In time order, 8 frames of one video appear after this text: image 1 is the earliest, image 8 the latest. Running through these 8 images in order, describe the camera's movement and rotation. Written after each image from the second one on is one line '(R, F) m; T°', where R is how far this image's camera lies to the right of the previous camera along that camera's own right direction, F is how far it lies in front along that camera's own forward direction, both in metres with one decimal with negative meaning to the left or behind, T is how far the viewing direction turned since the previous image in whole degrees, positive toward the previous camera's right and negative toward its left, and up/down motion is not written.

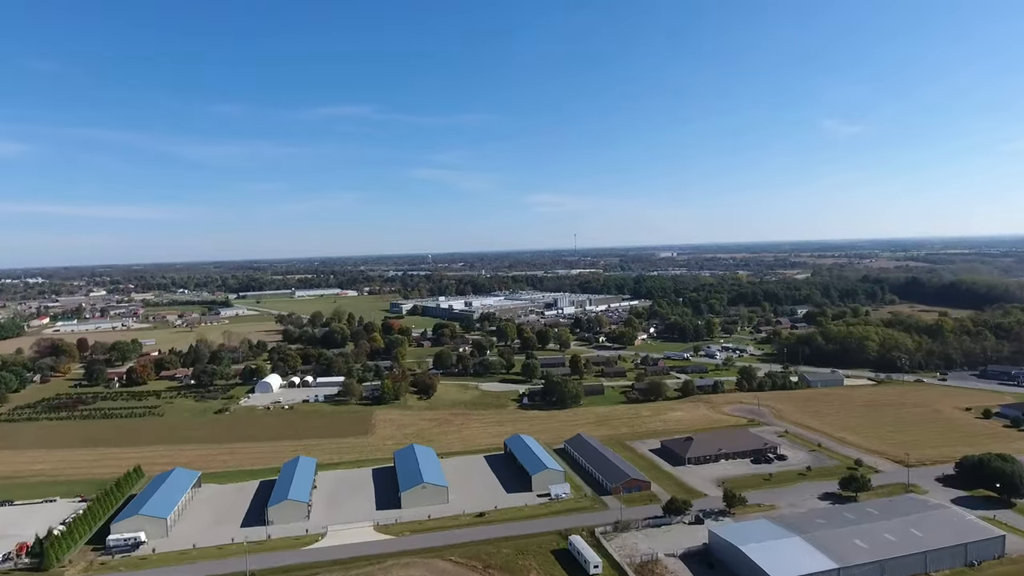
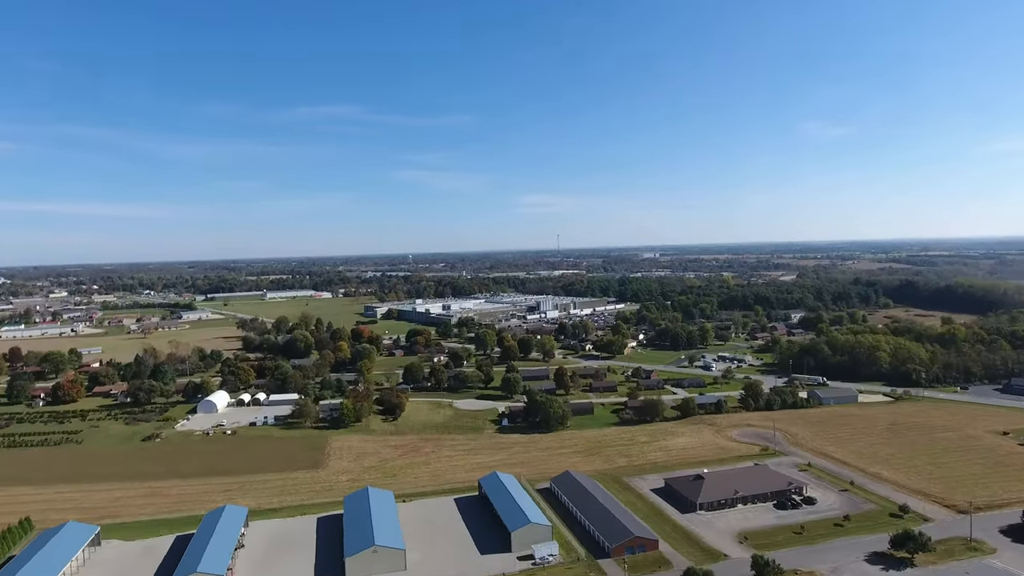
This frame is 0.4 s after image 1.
(+0.2, +4.6) m; +2°
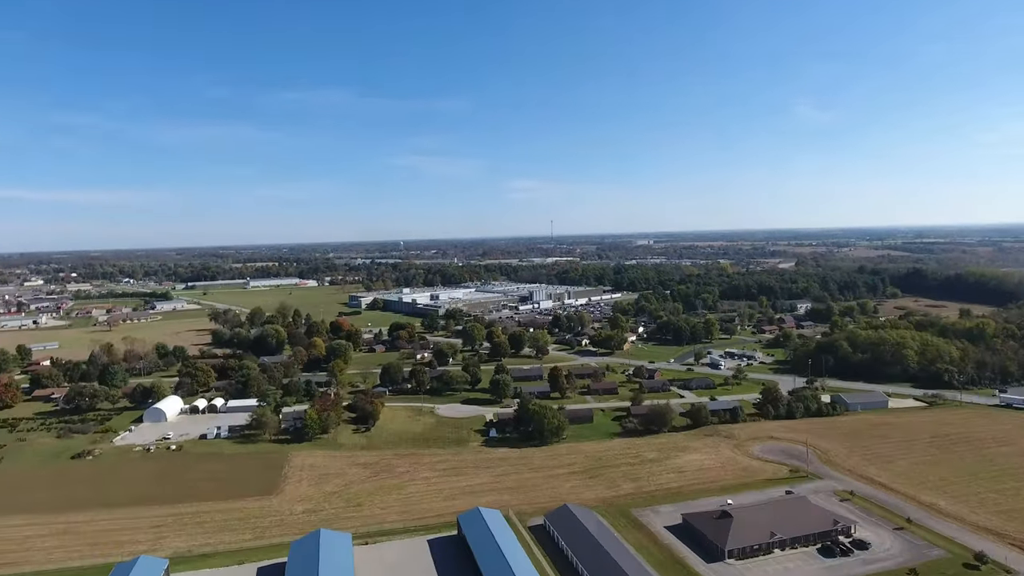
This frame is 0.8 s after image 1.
(+0.2, +4.3) m; +1°
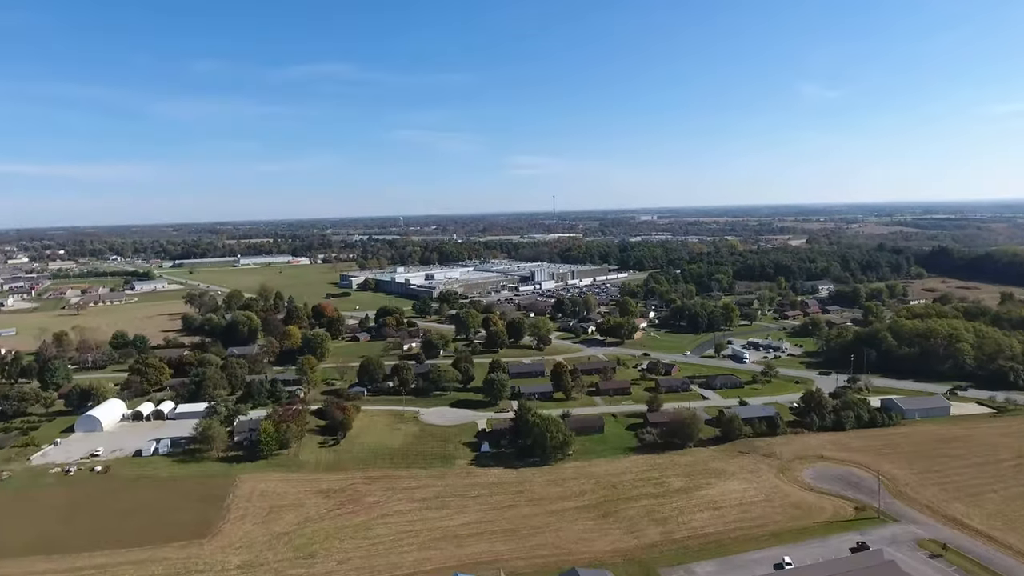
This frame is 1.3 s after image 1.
(+0.2, +5.1) m; 0°
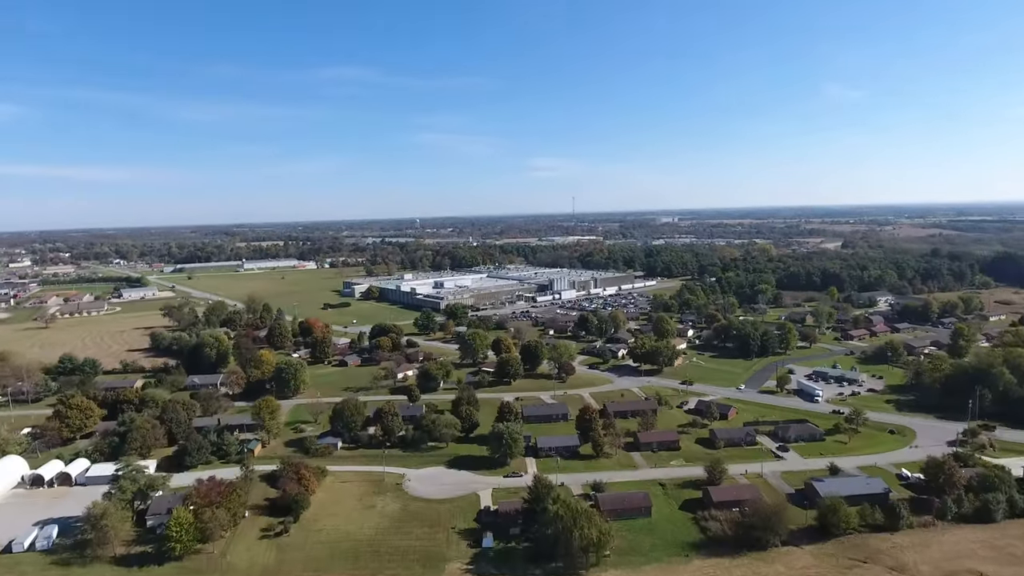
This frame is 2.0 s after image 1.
(+0.1, +7.2) m; -2°
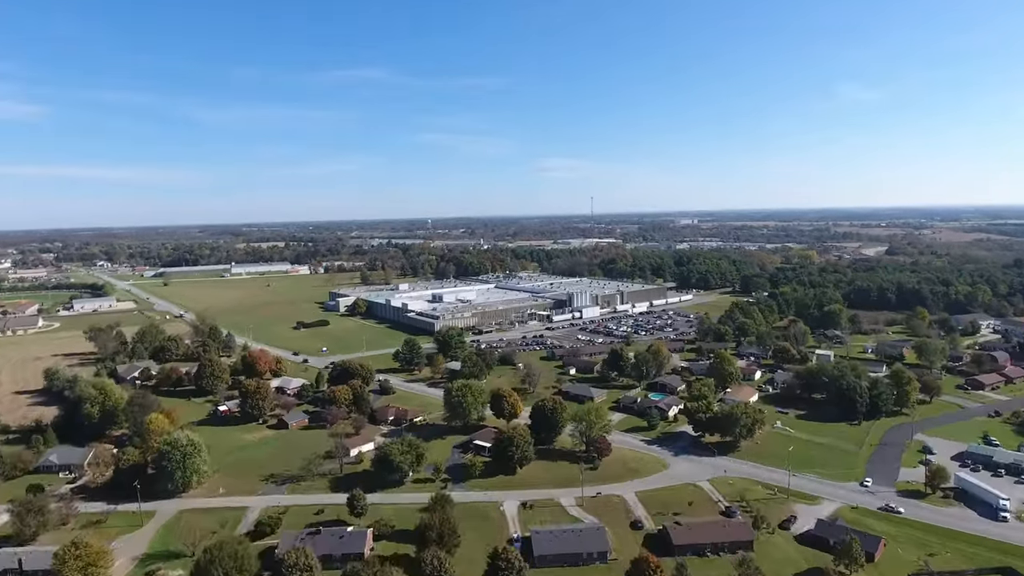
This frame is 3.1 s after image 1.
(+0.3, +11.4) m; -1°
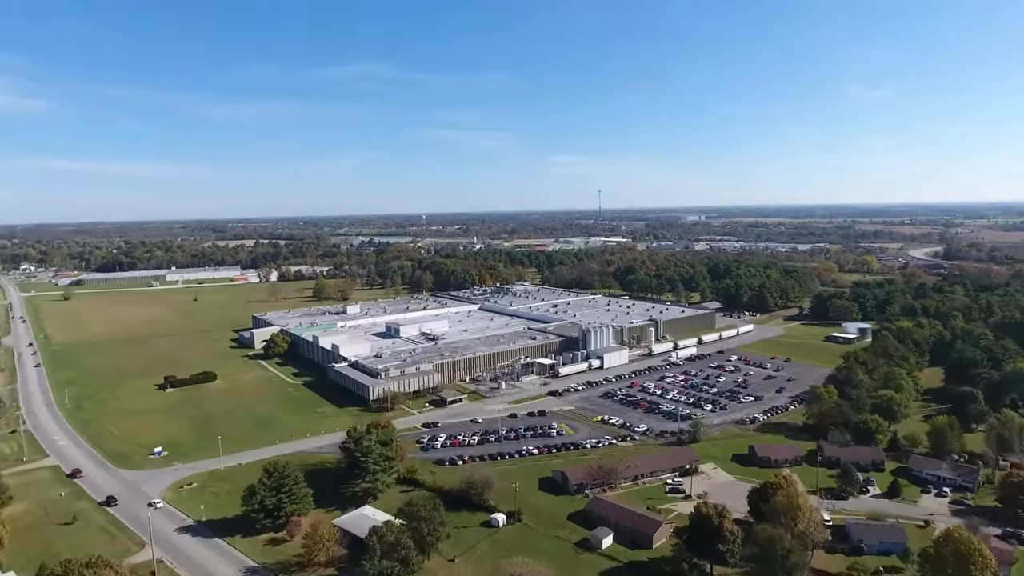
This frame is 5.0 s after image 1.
(+0.8, +19.0) m; 0°
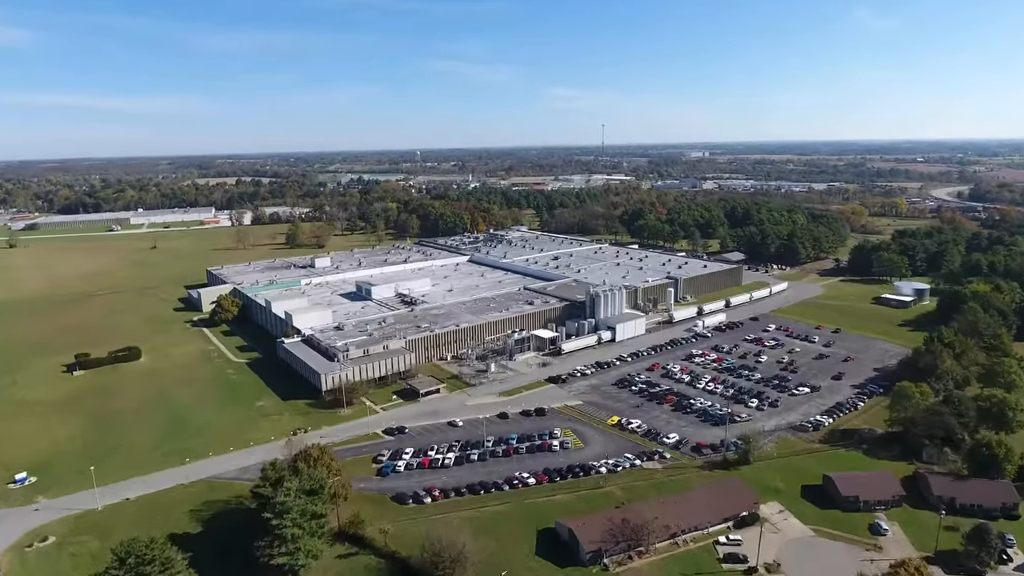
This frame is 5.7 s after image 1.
(+0.3, +7.0) m; 0°
